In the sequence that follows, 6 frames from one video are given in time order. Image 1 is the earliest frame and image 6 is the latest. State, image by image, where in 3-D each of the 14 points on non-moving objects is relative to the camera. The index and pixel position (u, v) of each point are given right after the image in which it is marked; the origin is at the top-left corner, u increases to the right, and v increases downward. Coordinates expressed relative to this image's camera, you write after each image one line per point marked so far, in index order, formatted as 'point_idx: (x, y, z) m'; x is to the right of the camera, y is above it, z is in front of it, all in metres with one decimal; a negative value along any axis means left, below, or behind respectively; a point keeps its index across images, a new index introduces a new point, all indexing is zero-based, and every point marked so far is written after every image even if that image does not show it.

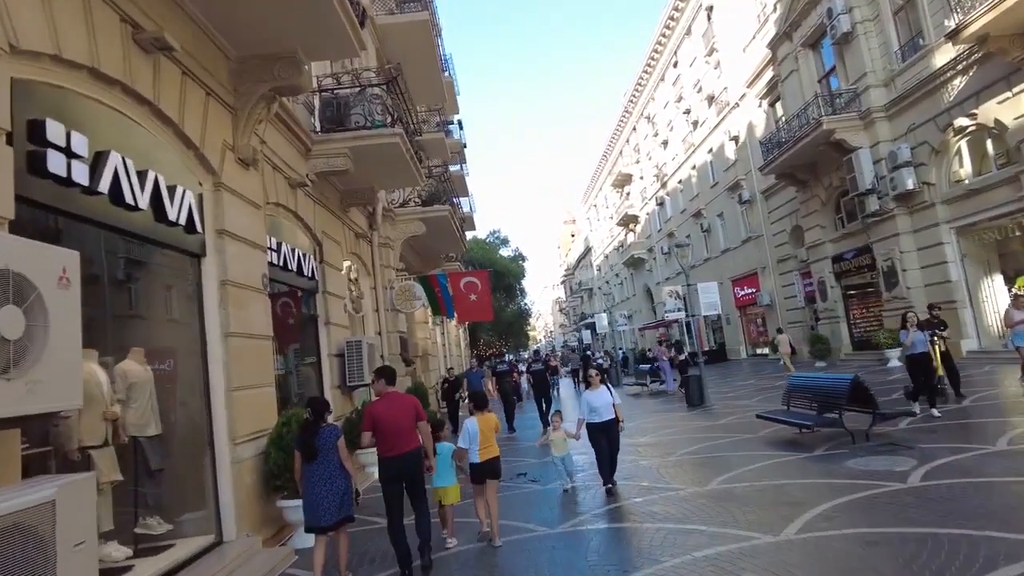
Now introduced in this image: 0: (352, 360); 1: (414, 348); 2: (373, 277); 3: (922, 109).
0: (-2.6, -1.2, +10.5) m
1: (-2.5, -1.6, +16.6) m
2: (-2.9, +0.2, +13.7) m
3: (+10.8, +4.6, +17.2) m
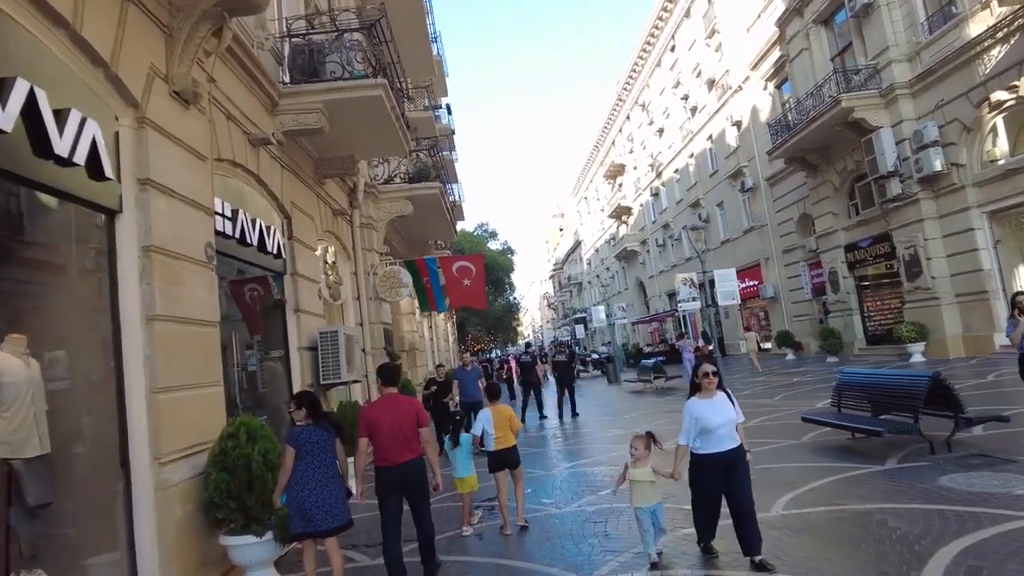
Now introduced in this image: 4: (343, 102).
0: (-2.6, -0.9, +9.0) m
1: (-2.6, -1.3, +15.1) m
2: (-3.0, +0.5, +12.1) m
3: (+10.7, +4.9, +15.9) m
4: (-2.2, +2.4, +8.5) m
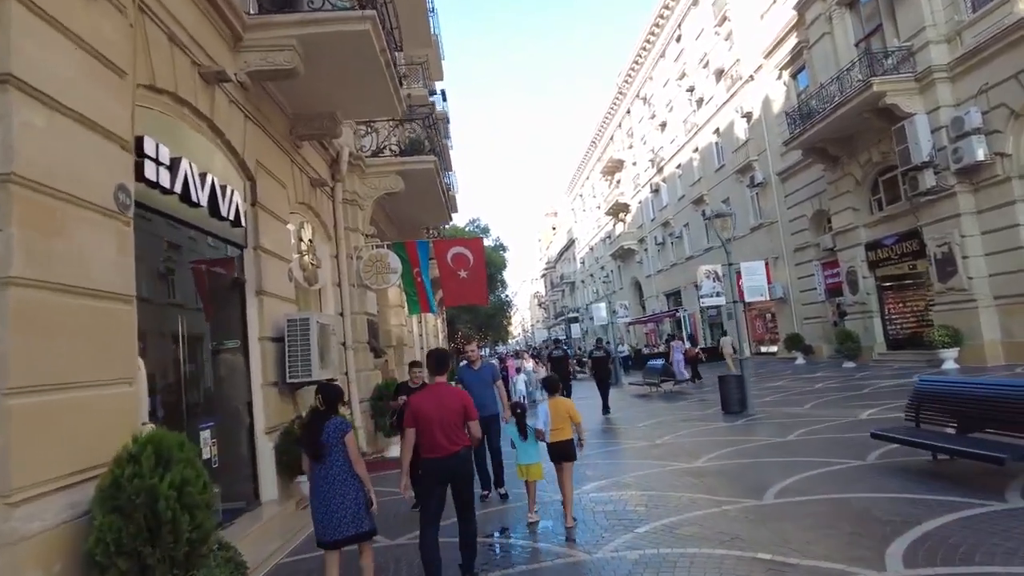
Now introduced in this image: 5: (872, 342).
0: (-2.5, -0.7, +7.4) m
1: (-2.6, -1.0, +13.5) m
2: (-2.9, +0.8, +10.6) m
3: (+10.8, +4.9, +14.6) m
4: (-2.0, +2.6, +6.9) m
5: (+10.7, -1.6, +19.5) m
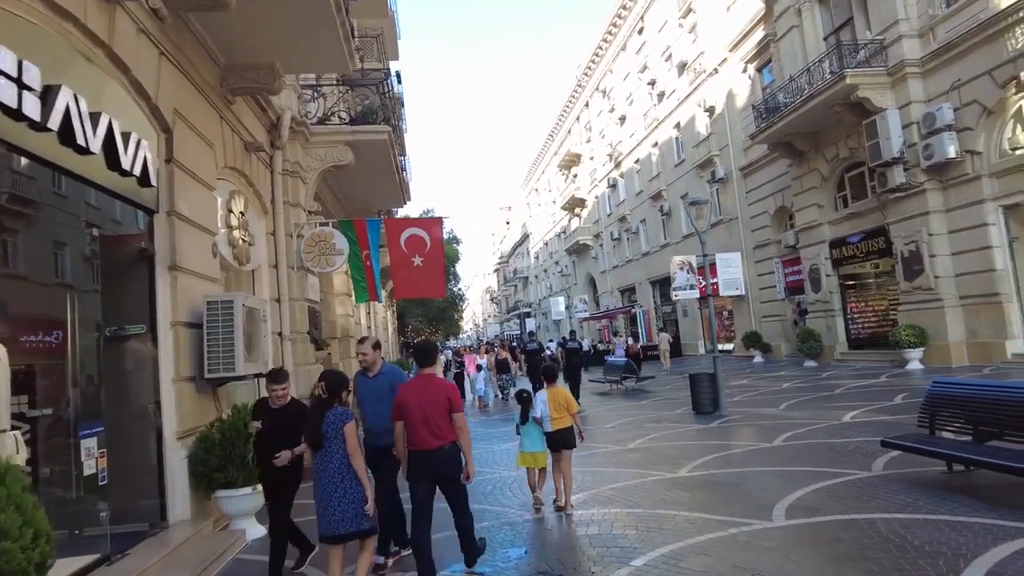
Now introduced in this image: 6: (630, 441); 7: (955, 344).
0: (-2.8, -0.4, +6.2) m
1: (-3.4, -0.7, +12.3) m
2: (-3.4, +1.0, +9.3) m
3: (+10.0, +4.9, +14.3) m
4: (-2.2, +2.9, +5.7) m
5: (+9.4, -1.6, +19.2) m
6: (+1.7, -2.2, +9.6) m
7: (+10.1, -1.3, +15.0) m
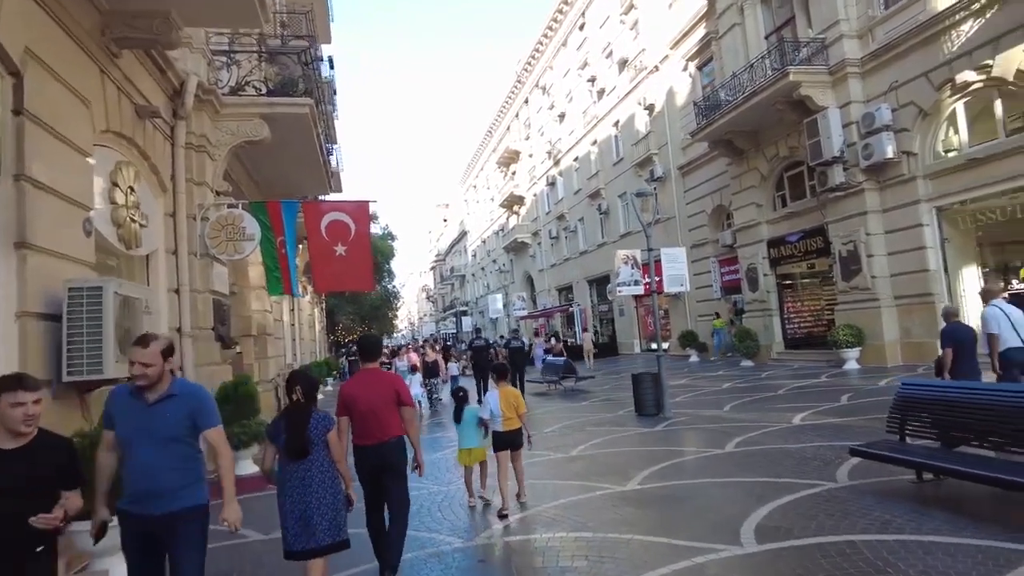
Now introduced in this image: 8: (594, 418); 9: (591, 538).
0: (-3.3, -0.3, +5.1) m
1: (-4.5, -0.6, +11.0) m
2: (-4.2, +1.2, +8.1) m
3: (+8.7, +4.9, +14.3) m
4: (-2.7, +3.0, +4.6) m
5: (+7.5, -1.6, +19.2) m
6: (+0.8, -2.2, +8.9) m
7: (+8.7, -1.3, +15.1) m
8: (+1.5, -2.3, +11.7) m
9: (+0.6, -1.8, +4.8) m
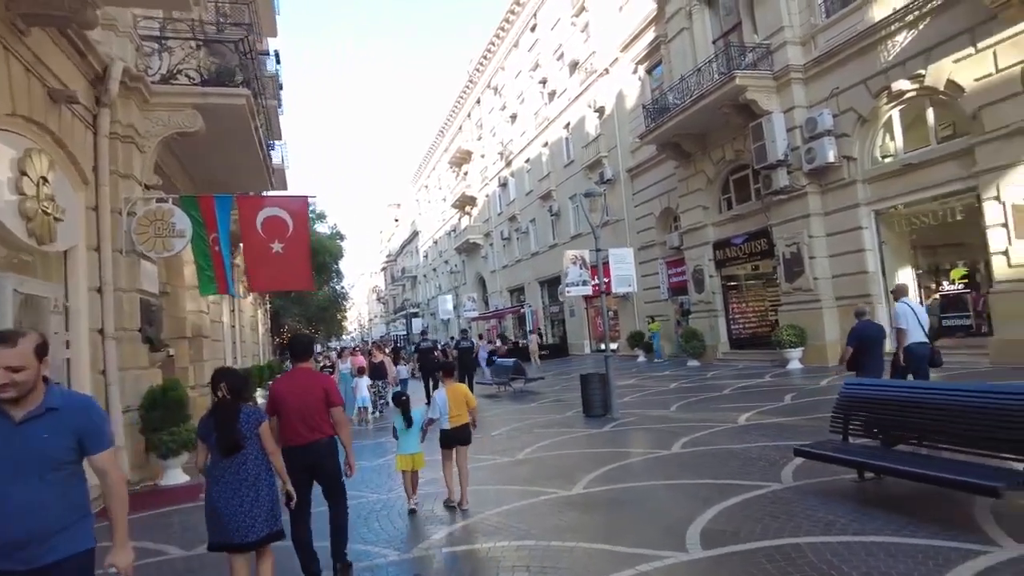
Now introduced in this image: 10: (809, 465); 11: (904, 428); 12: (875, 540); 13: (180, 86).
0: (-3.8, -0.3, +4.6) m
1: (-5.4, -0.6, +10.5) m
2: (-4.9, +1.2, +7.6) m
3: (+7.6, +4.8, +14.7) m
4: (-3.1, +3.0, +4.2) m
5: (+6.1, -1.6, +19.5) m
6: (+0.1, -2.2, +8.7) m
7: (+7.5, -1.3, +15.4) m
8: (+0.5, -2.3, +11.6) m
9: (+0.2, -1.8, +4.6) m
10: (+2.8, -1.7, +6.2) m
11: (+3.2, -1.1, +5.4) m
12: (+2.3, -1.6, +4.2) m
13: (-4.5, +2.7, +9.0) m
